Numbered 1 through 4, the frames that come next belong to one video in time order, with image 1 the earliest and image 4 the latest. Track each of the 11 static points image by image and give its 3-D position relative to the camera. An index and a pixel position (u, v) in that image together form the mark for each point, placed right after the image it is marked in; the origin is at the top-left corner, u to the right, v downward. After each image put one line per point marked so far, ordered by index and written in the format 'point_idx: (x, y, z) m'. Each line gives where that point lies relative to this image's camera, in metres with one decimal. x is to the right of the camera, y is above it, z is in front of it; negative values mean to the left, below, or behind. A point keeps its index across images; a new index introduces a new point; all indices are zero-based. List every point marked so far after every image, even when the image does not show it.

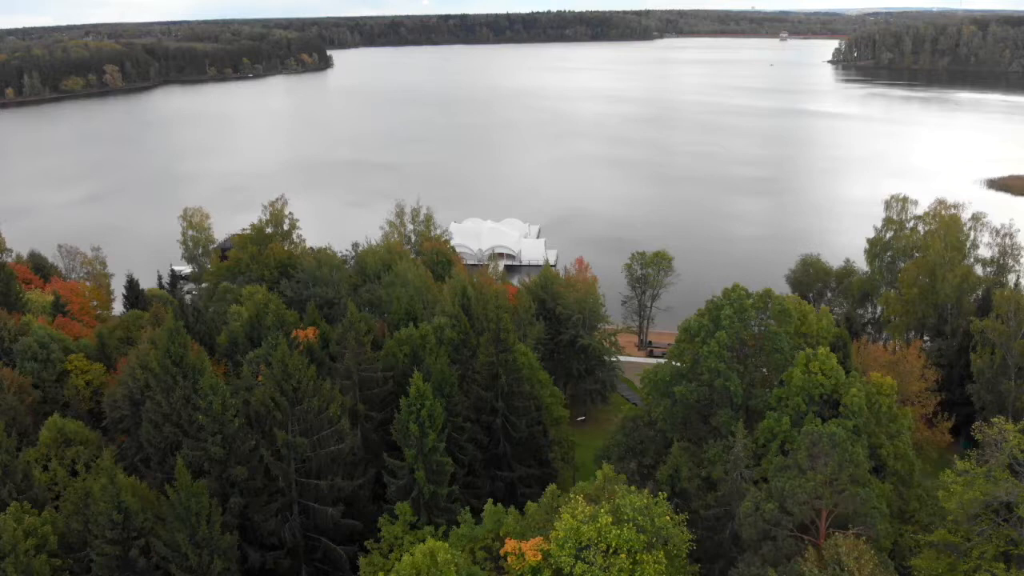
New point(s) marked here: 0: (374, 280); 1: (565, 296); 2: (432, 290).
0: (-2.9, +0.2, +19.0) m
1: (+1.0, -0.2, +17.0) m
2: (-1.5, 0.0, +16.6) m
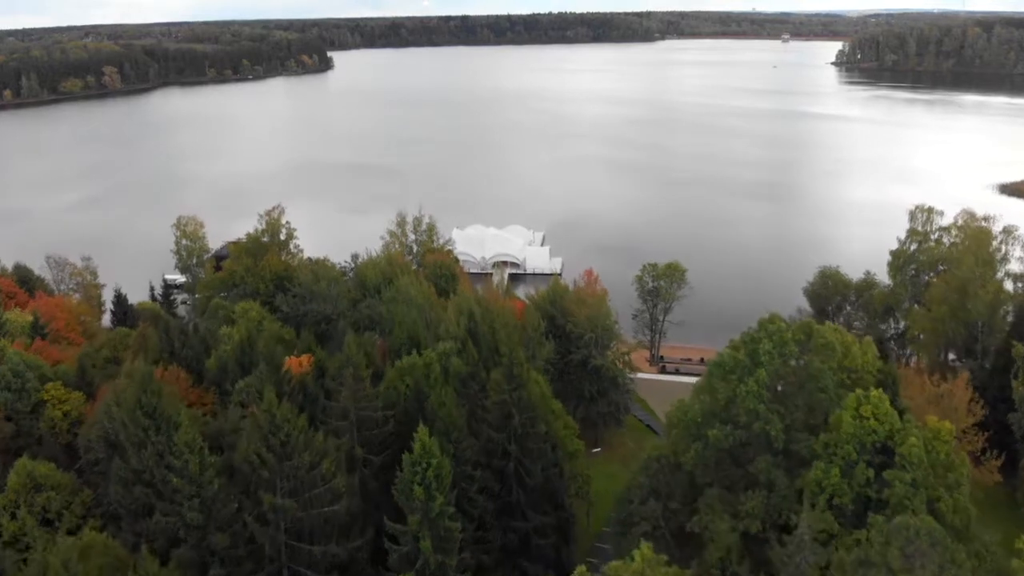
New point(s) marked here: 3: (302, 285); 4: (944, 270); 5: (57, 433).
0: (-2.8, -0.1, +18.1) m
1: (+1.2, -0.5, +16.1) m
2: (-1.4, -0.3, +15.7) m
3: (-4.2, +0.1, +17.7) m
4: (+9.1, +0.4, +18.8) m
5: (-5.8, -1.9, +11.4) m
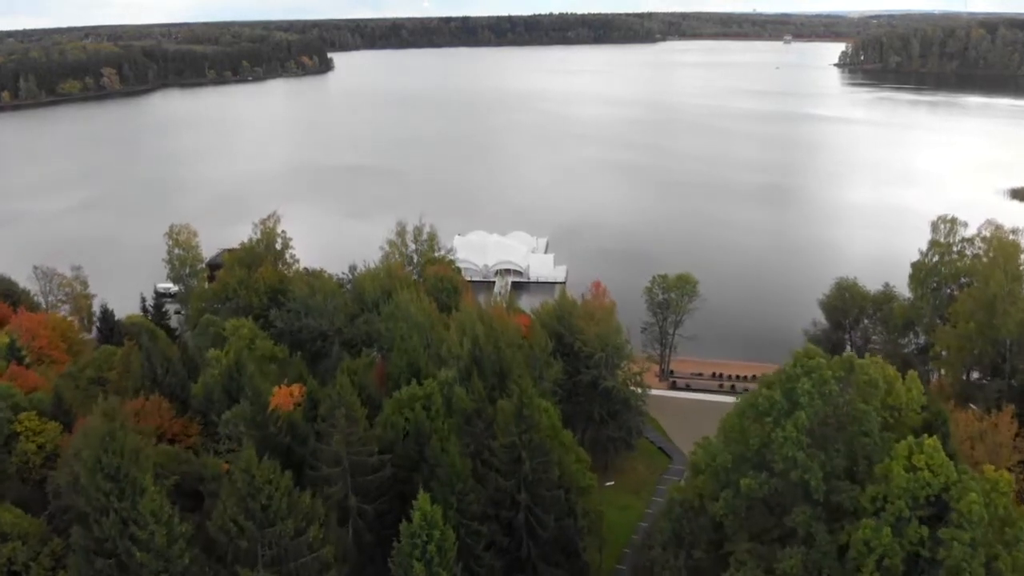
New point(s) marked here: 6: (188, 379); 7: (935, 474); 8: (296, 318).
0: (-2.7, -0.4, +17.3) m
1: (+1.3, -0.8, +15.3) m
2: (-1.3, -0.6, +14.9) m
3: (-4.1, -0.2, +16.9) m
4: (+9.2, +0.1, +18.0) m
5: (-5.7, -2.1, +10.6) m
6: (-4.4, -1.2, +12.0) m
7: (+3.3, -1.5, +7.0) m
8: (-4.1, -0.6, +16.8) m
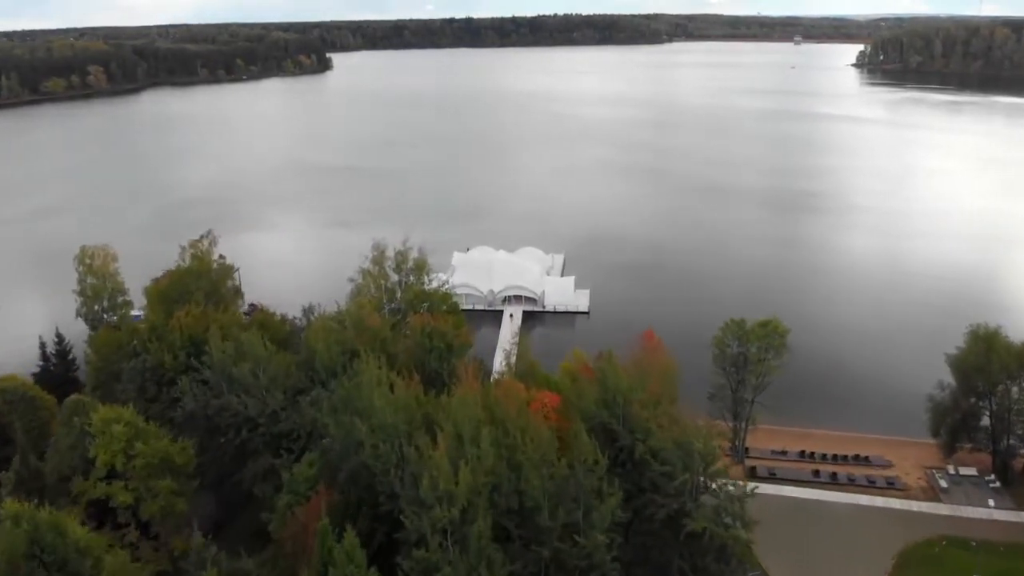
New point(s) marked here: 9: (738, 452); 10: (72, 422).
0: (-2.4, -1.2, +11.8) m
1: (+1.5, -1.6, +9.8) m
2: (-1.0, -1.4, +9.4) m
3: (-3.8, -1.0, +11.4) m
4: (+9.5, -0.8, +12.4) m
5: (-5.5, -2.9, +5.1) m
6: (-4.1, -2.0, +6.5) m
7: (+3.6, -2.2, +1.4) m
8: (-3.8, -1.4, +11.3) m
9: (+3.8, -2.8, +15.1) m
10: (-5.2, -1.5, +10.4) m
